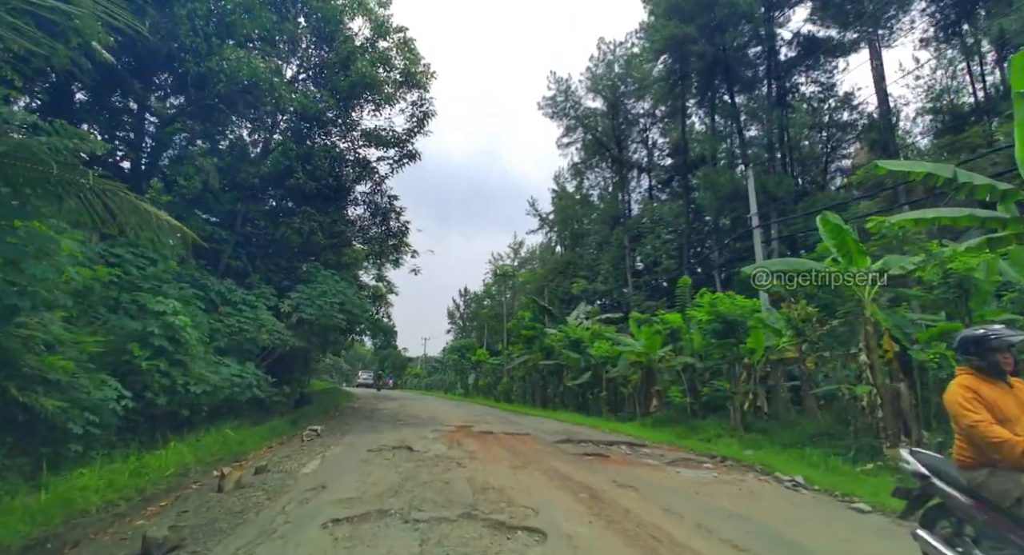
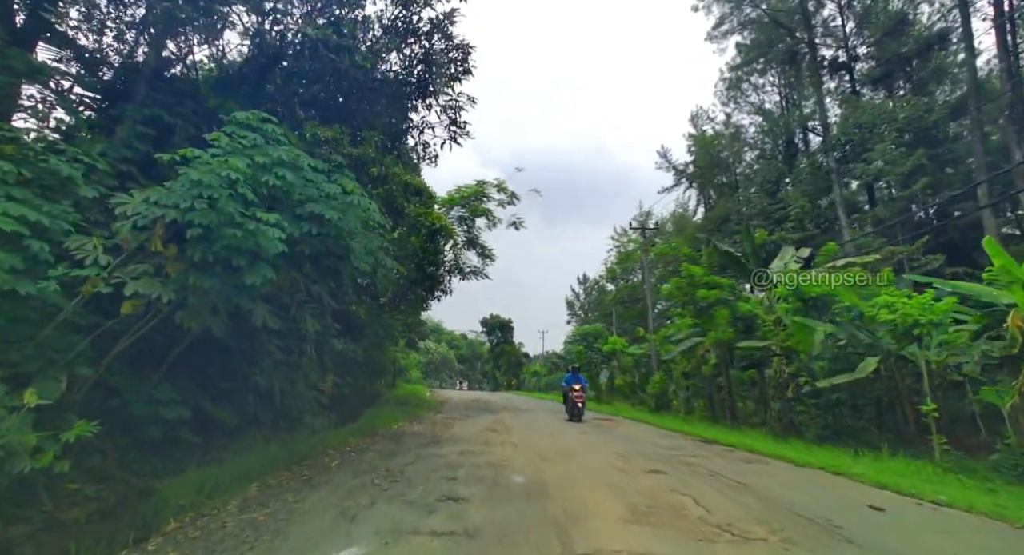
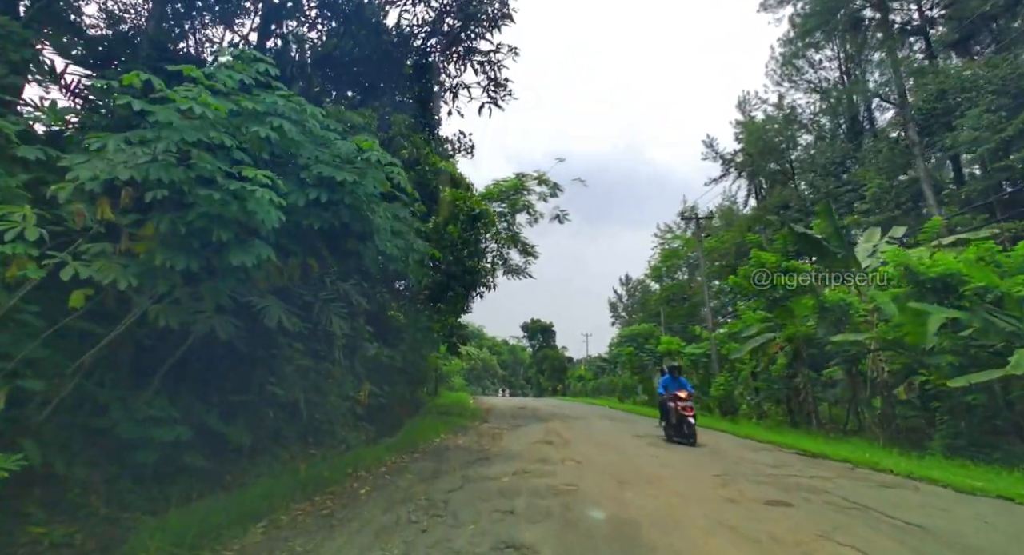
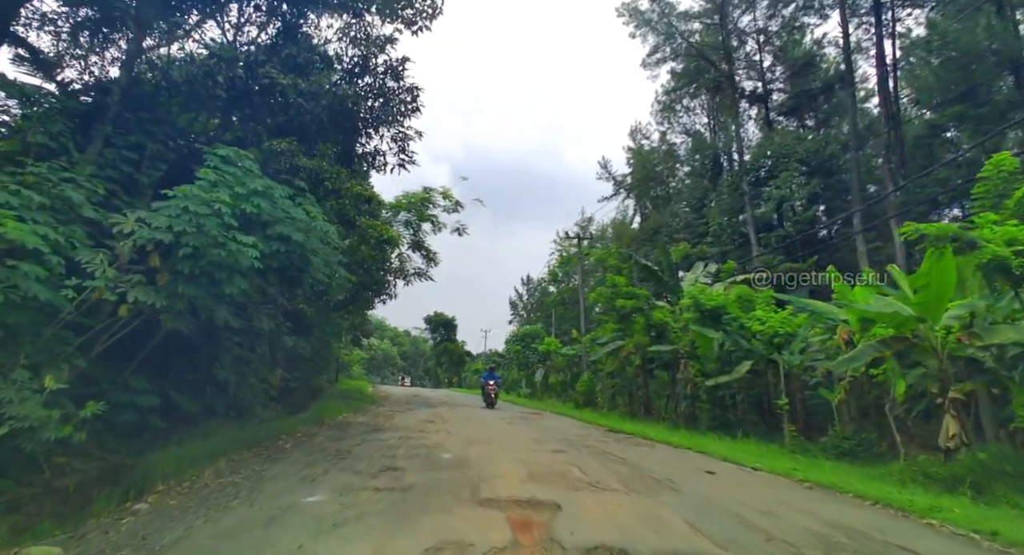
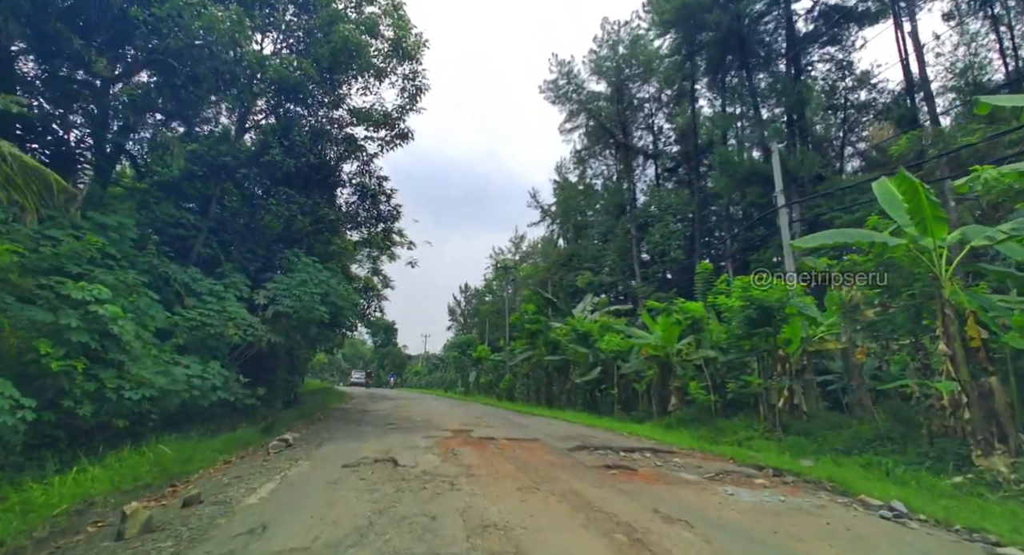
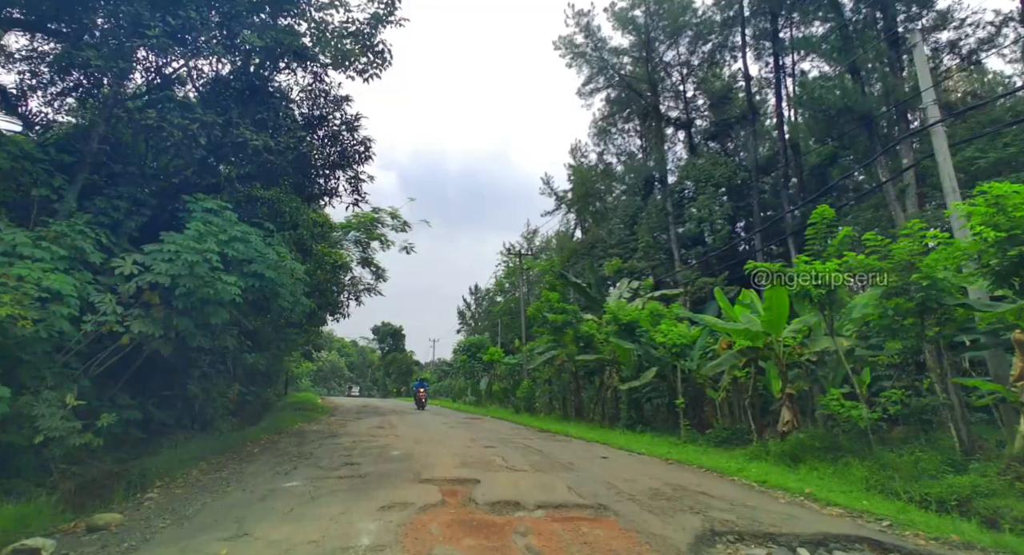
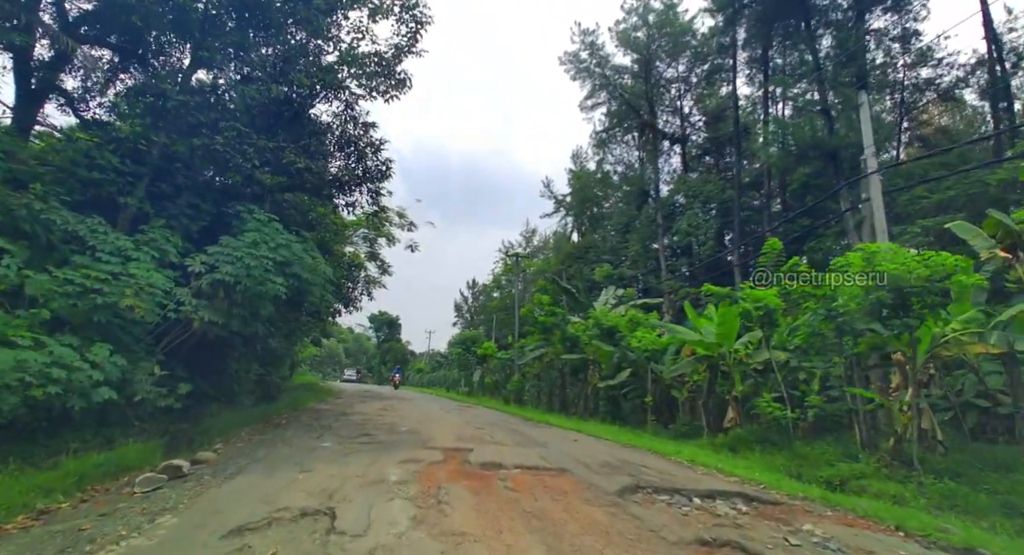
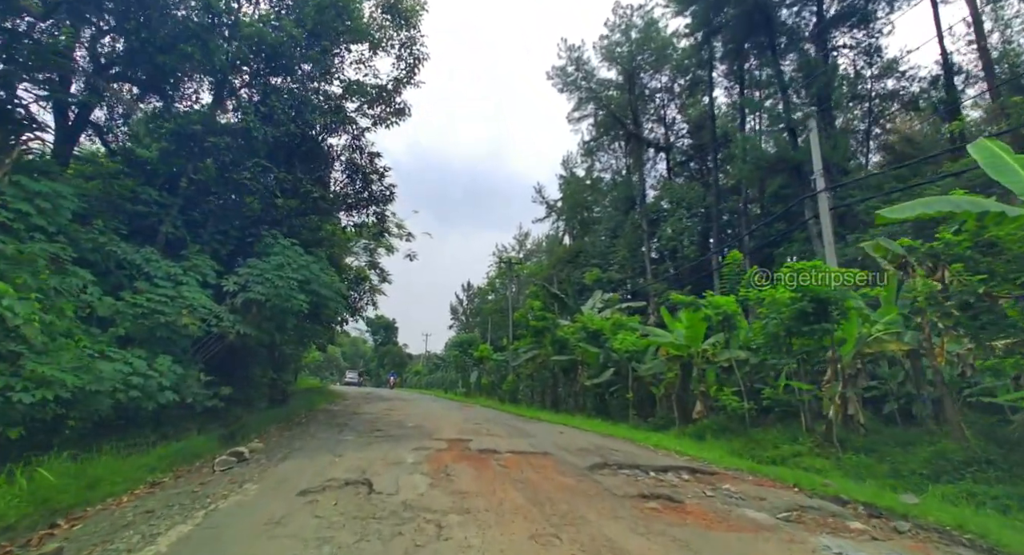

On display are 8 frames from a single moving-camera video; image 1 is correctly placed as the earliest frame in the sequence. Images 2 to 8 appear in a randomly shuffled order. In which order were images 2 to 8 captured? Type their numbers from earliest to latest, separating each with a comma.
5, 8, 7, 6, 4, 2, 3
